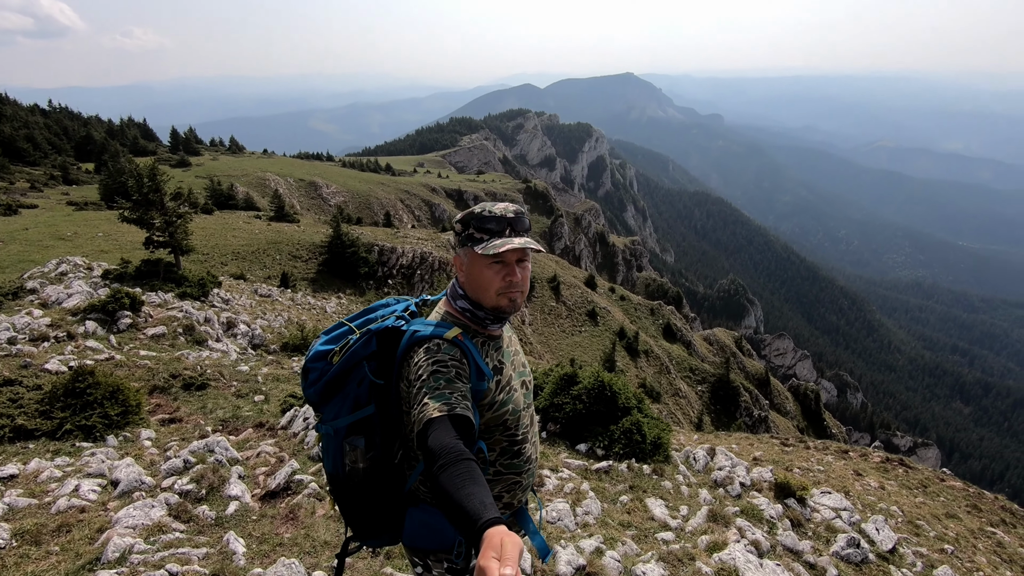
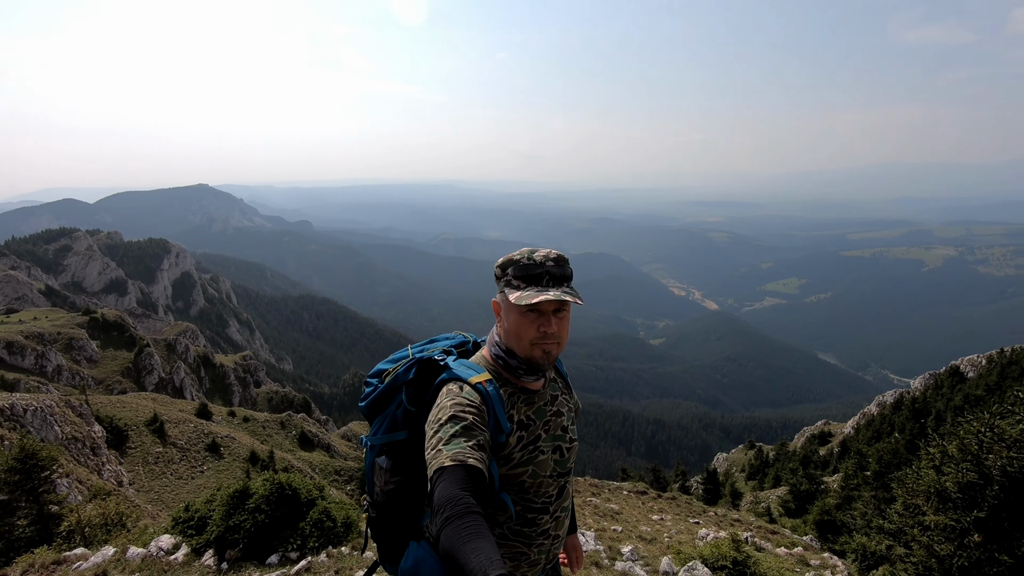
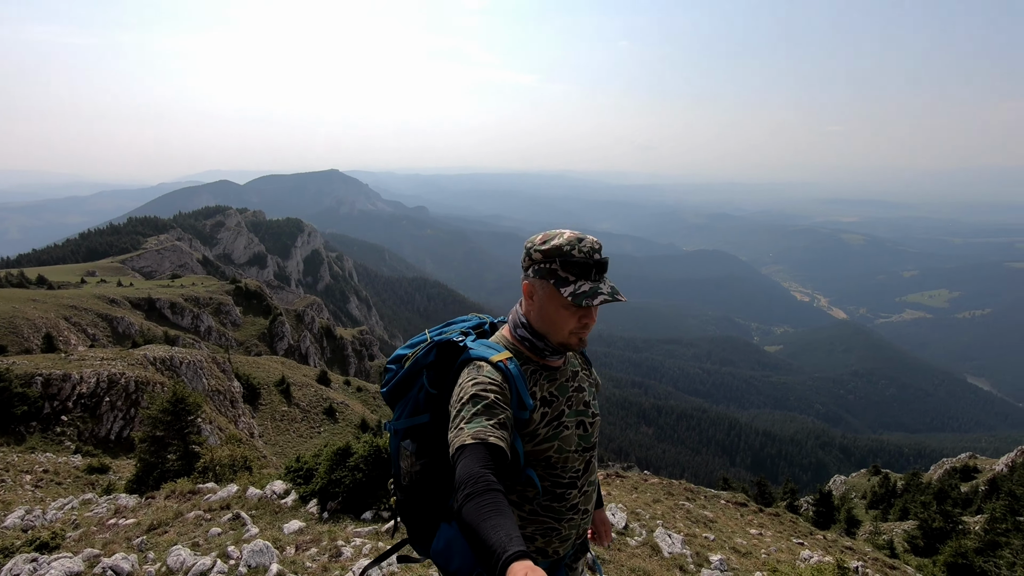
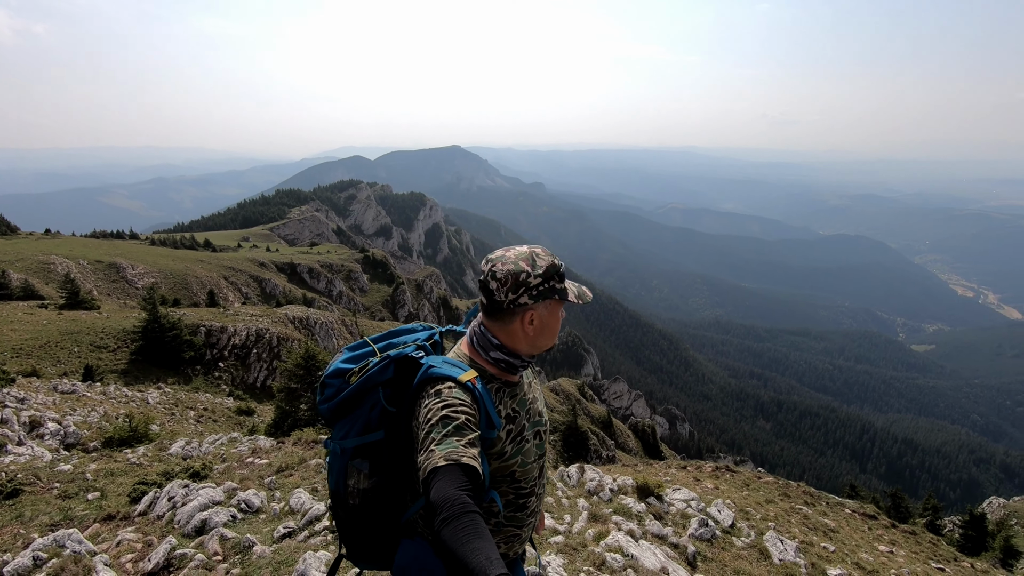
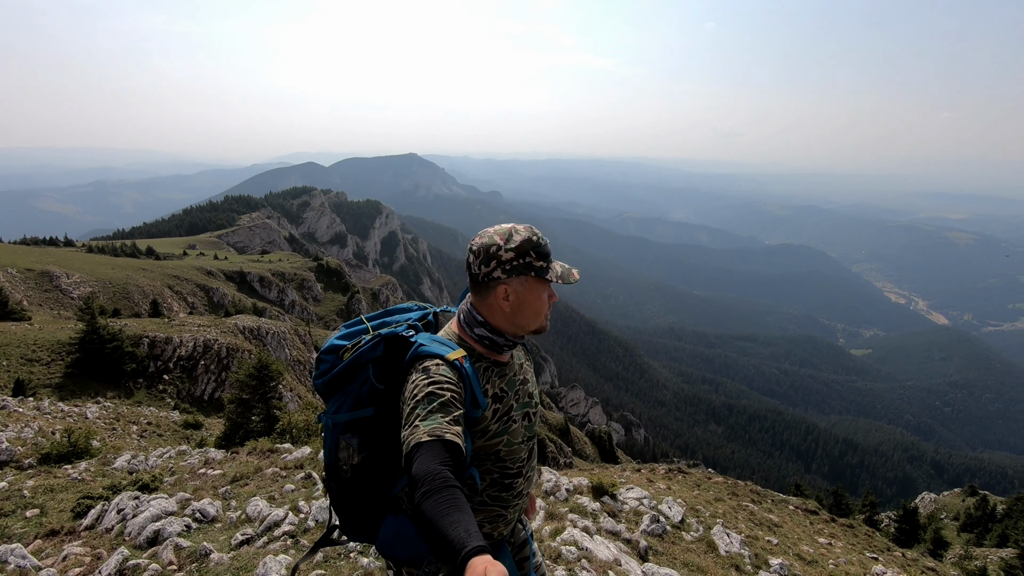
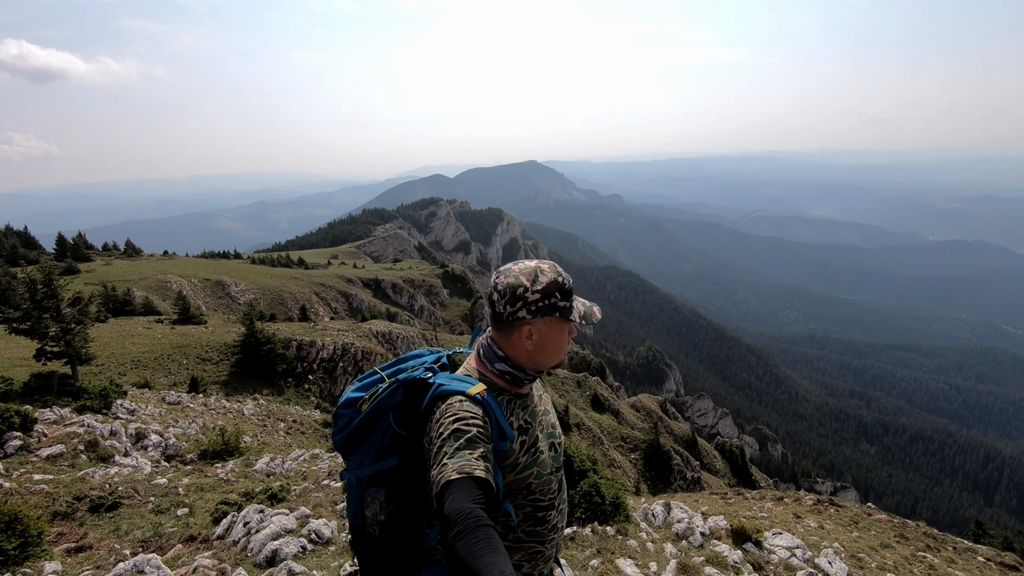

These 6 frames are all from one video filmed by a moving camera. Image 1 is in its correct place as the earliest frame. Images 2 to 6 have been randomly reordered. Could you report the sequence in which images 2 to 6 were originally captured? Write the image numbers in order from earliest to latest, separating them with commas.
6, 4, 5, 3, 2
